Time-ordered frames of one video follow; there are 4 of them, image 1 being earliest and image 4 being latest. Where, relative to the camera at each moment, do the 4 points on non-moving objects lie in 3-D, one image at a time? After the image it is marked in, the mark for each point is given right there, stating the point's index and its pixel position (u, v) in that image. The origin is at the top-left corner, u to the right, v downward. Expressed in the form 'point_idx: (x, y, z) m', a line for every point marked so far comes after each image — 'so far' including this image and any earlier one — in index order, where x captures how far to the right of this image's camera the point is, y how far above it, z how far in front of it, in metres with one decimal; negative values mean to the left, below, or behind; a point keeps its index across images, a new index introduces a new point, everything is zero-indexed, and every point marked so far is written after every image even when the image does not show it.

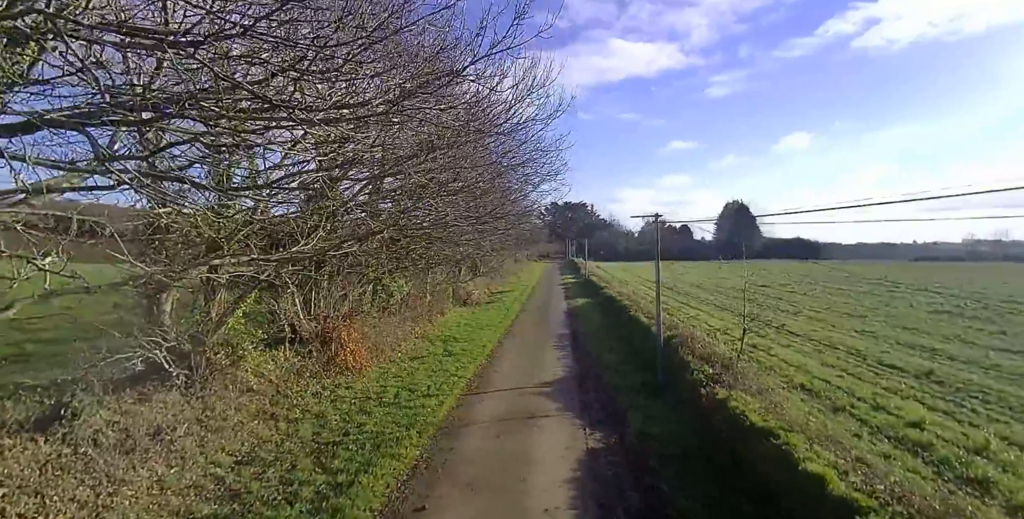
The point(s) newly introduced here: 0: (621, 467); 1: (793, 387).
0: (+1.4, -2.7, +6.8) m
1: (+5.9, -2.7, +11.1) m
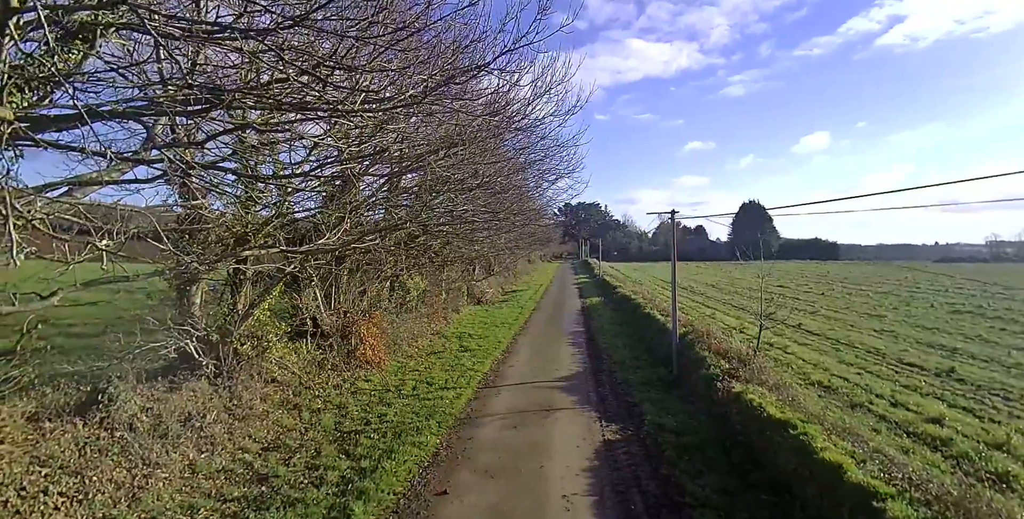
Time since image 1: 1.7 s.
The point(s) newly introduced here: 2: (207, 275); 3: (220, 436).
0: (+1.6, -2.6, +6.9) m
1: (+6.2, -2.6, +11.1) m
2: (-4.2, -0.2, +7.3) m
3: (-3.7, -2.2, +6.7) m
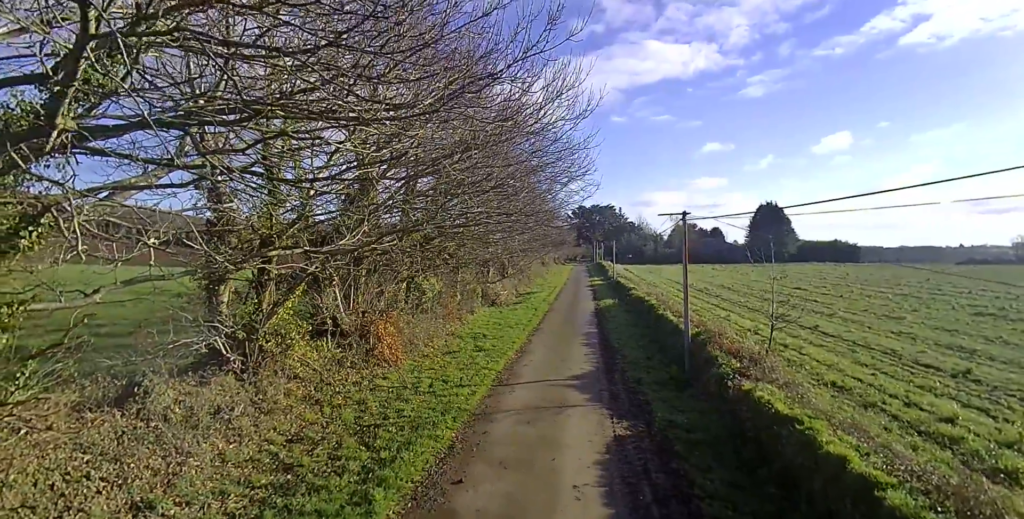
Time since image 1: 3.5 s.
0: (+1.8, -2.6, +7.1) m
1: (+6.5, -2.6, +11.1) m
2: (-4.0, -0.2, +7.7) m
3: (-3.5, -2.2, +7.0) m
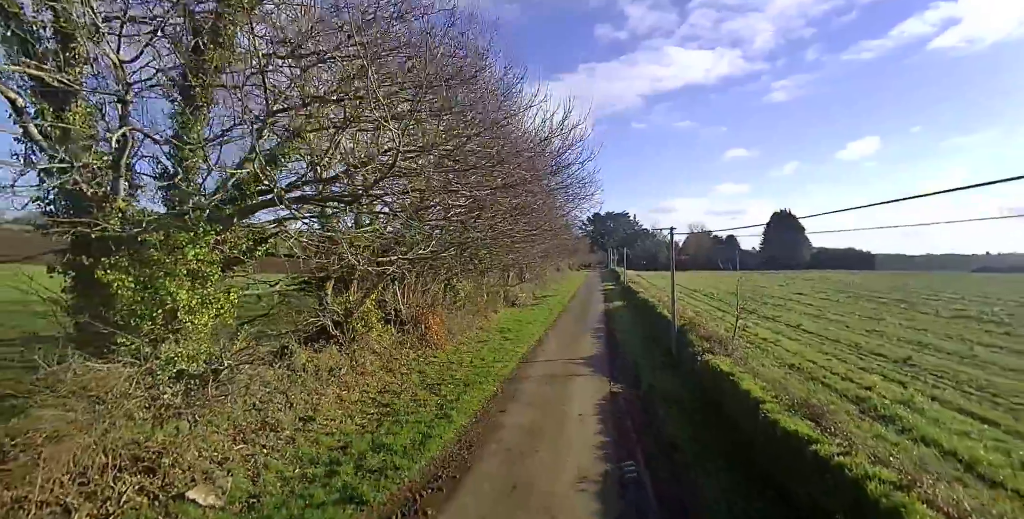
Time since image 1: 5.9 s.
0: (+2.3, -2.7, +10.0) m
1: (+7.1, -2.8, +13.9) m
2: (-3.6, -0.3, +10.7) m
3: (-3.0, -2.3, +10.0) m
